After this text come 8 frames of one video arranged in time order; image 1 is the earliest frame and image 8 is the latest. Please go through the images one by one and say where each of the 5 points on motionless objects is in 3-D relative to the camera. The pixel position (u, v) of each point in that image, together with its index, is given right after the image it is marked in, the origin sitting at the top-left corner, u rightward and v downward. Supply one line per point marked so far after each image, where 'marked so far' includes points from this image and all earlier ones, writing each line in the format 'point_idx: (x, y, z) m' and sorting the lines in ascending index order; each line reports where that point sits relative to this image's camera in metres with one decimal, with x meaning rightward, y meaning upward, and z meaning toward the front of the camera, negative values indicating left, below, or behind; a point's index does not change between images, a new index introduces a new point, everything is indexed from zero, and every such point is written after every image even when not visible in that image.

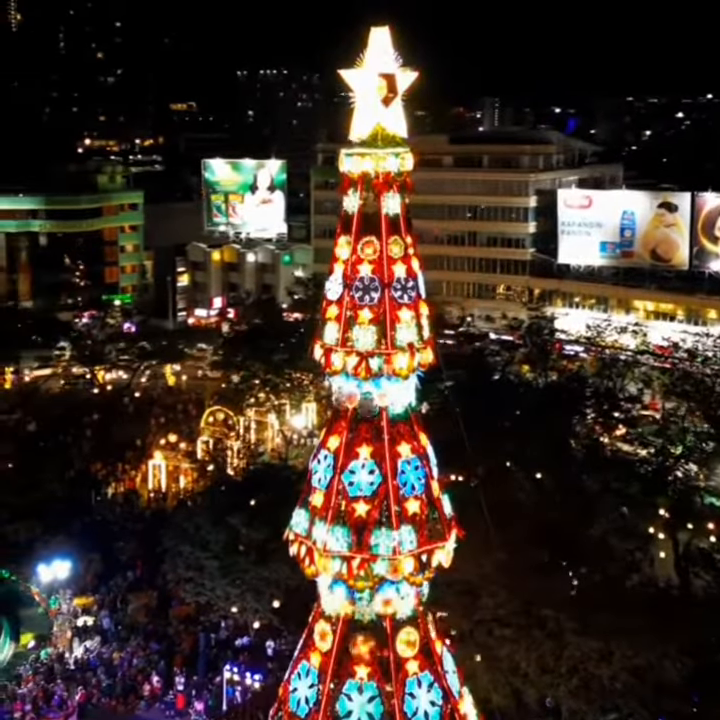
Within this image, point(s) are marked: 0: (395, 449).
0: (+0.5, -1.2, +14.4) m
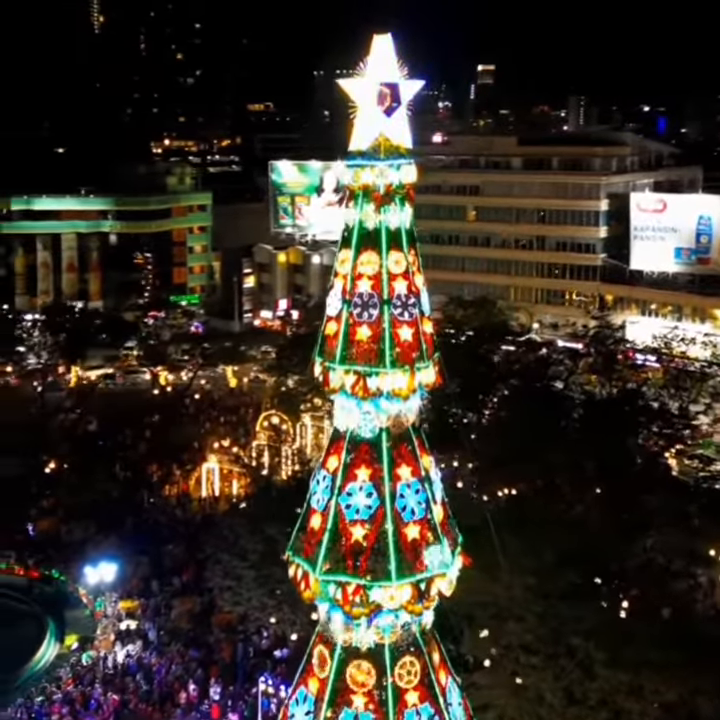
0: (+0.4, -1.4, +13.9) m
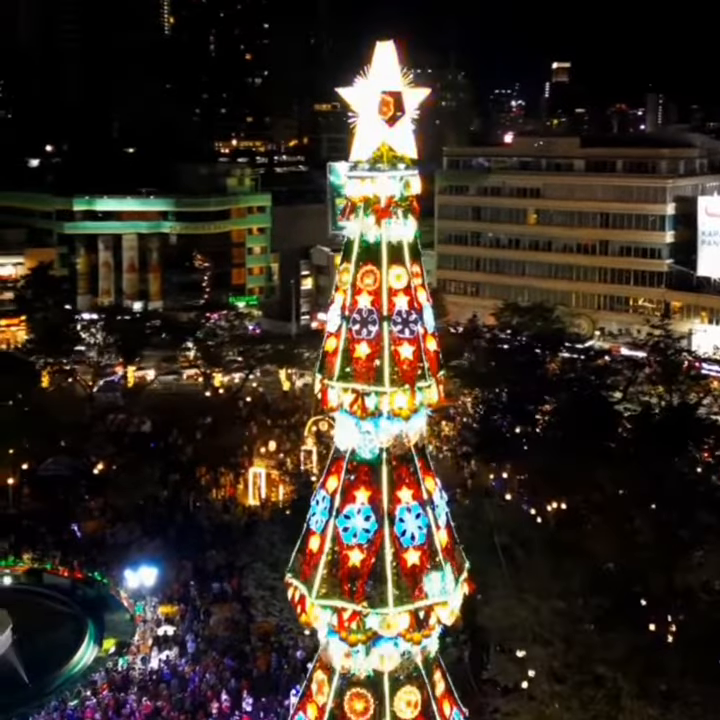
0: (+0.4, -1.6, +13.3) m
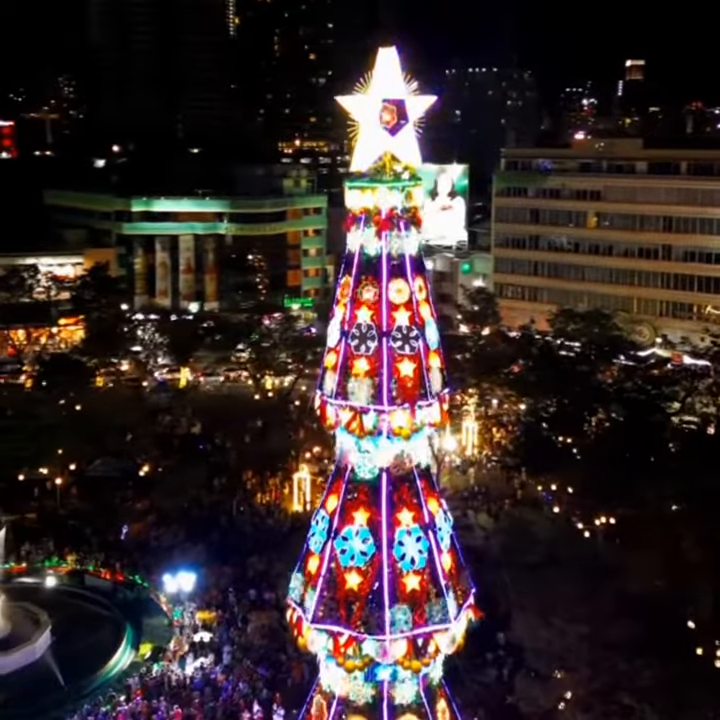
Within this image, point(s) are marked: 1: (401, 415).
0: (+0.4, -1.8, +12.8) m
1: (+0.5, -0.6, +12.5) m
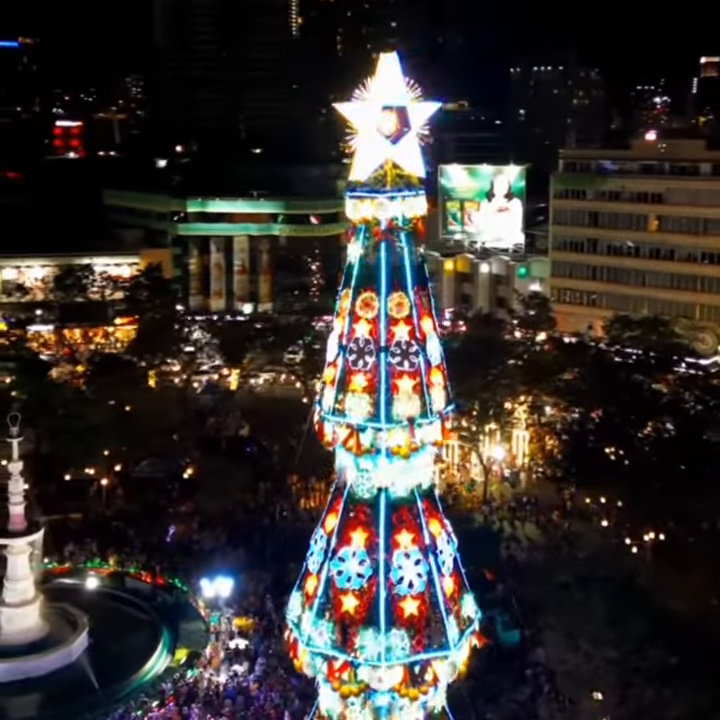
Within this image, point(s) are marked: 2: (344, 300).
0: (+0.4, -2.0, +12.4) m
1: (+0.4, -0.8, +12.0) m
2: (-0.2, +0.7, +12.3) m
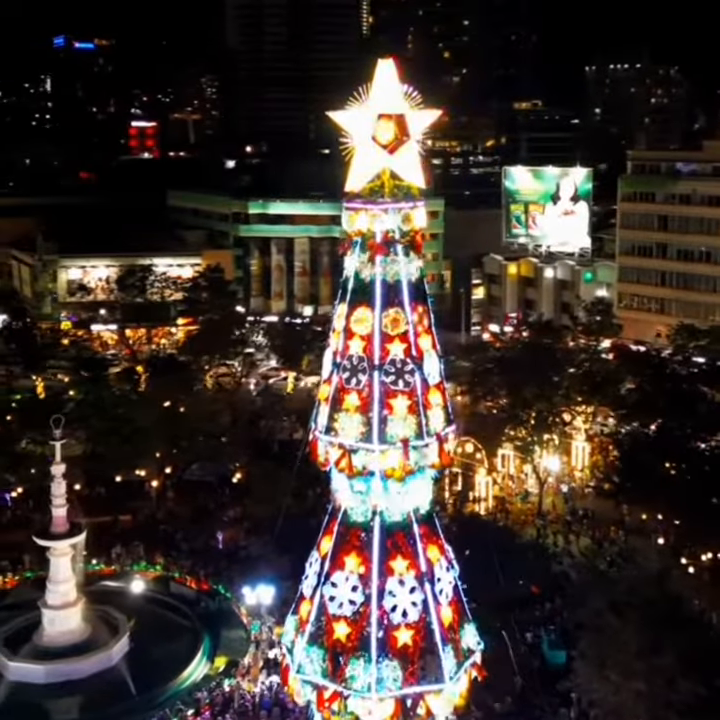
0: (+0.3, -2.2, +11.8) m
1: (+0.3, -1.0, +11.5) m
2: (-0.2, +0.5, +11.7) m
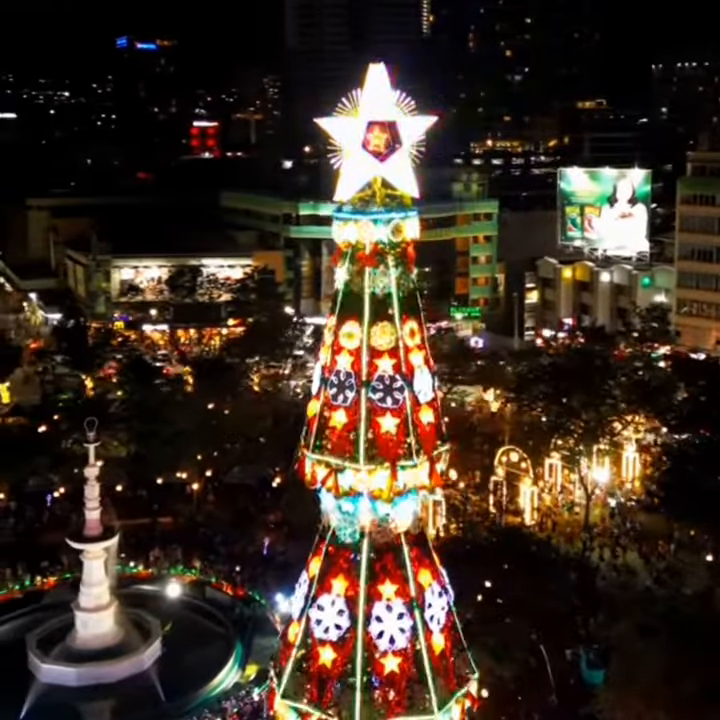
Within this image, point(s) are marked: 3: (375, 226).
0: (+0.2, -2.4, +11.3) m
1: (+0.2, -1.2, +10.9) m
2: (-0.3, +0.3, +11.2) m
3: (+0.1, +1.3, +10.8) m
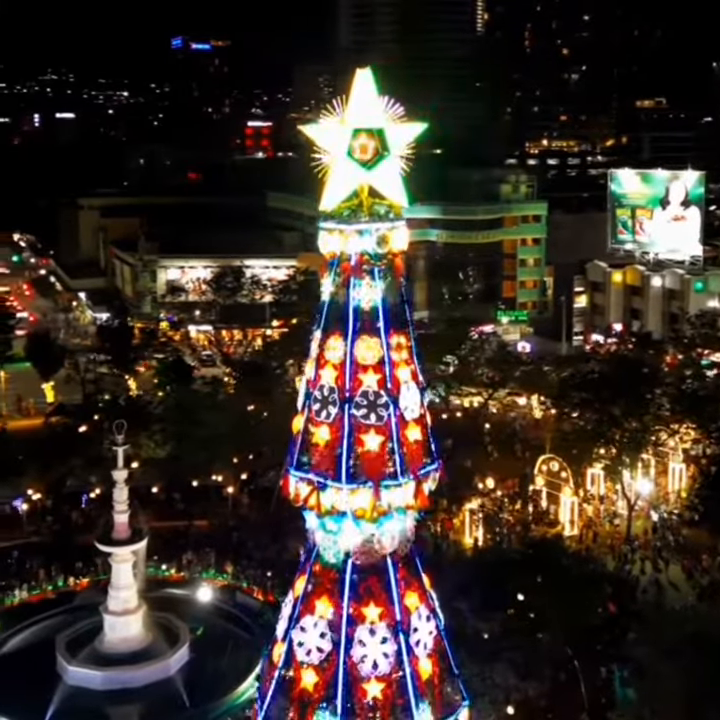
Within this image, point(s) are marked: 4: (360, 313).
0: (0.0, -2.5, +10.8) m
1: (0.0, -1.3, +10.5) m
2: (-0.5, +0.2, +10.8) m
3: (0.0, +1.2, +10.4) m
4: (0.0, +0.5, +10.5) m
